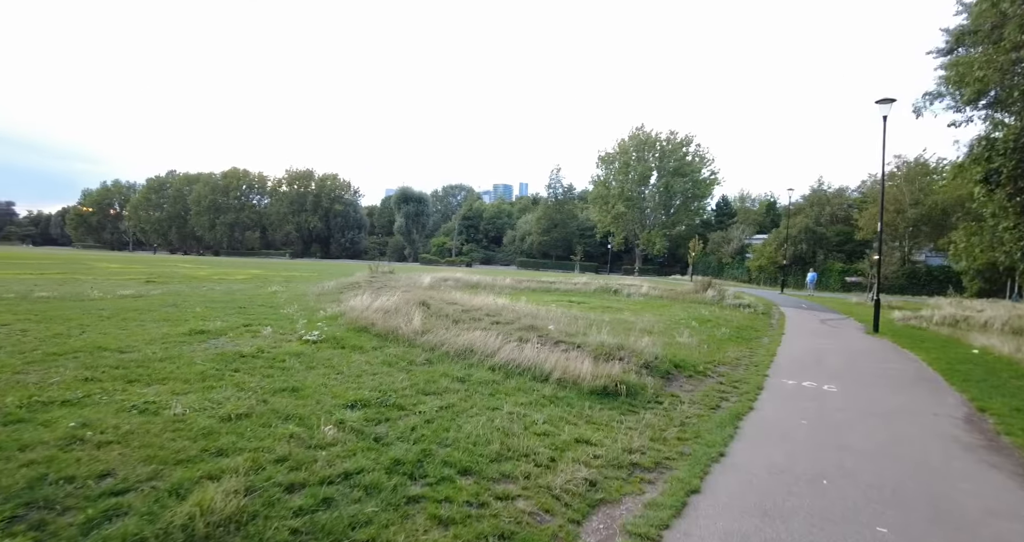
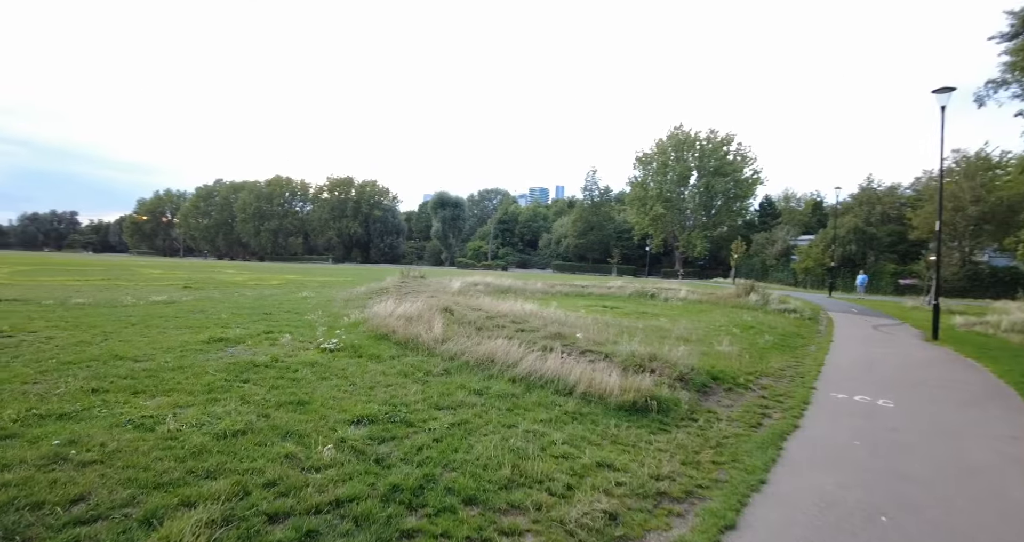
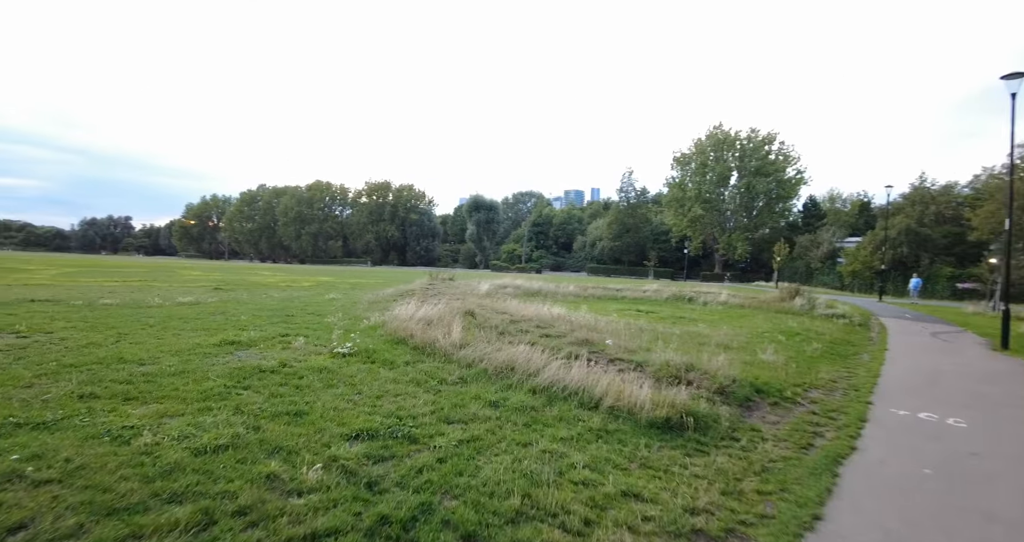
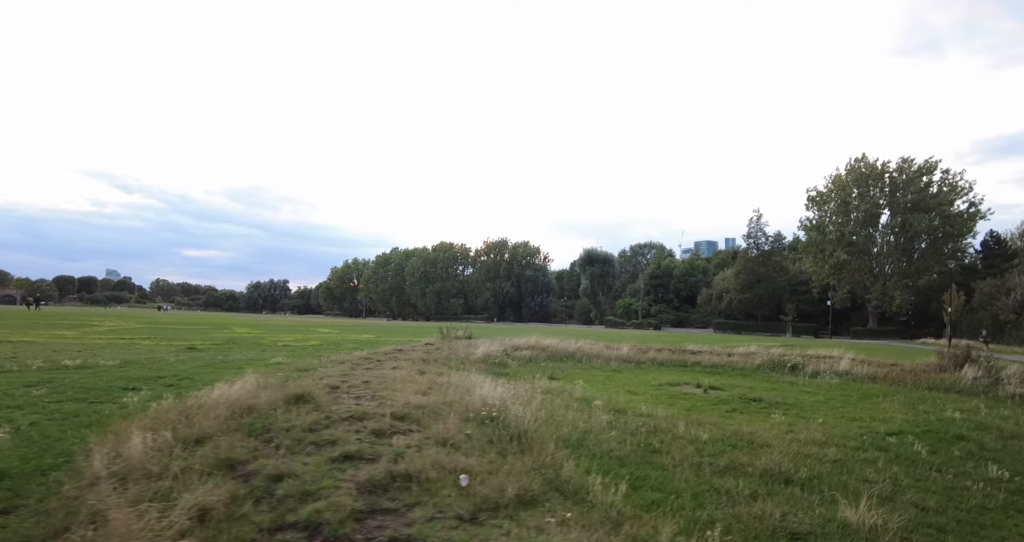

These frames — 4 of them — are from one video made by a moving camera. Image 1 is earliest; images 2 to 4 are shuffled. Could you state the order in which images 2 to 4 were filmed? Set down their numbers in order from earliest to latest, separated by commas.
2, 3, 4
